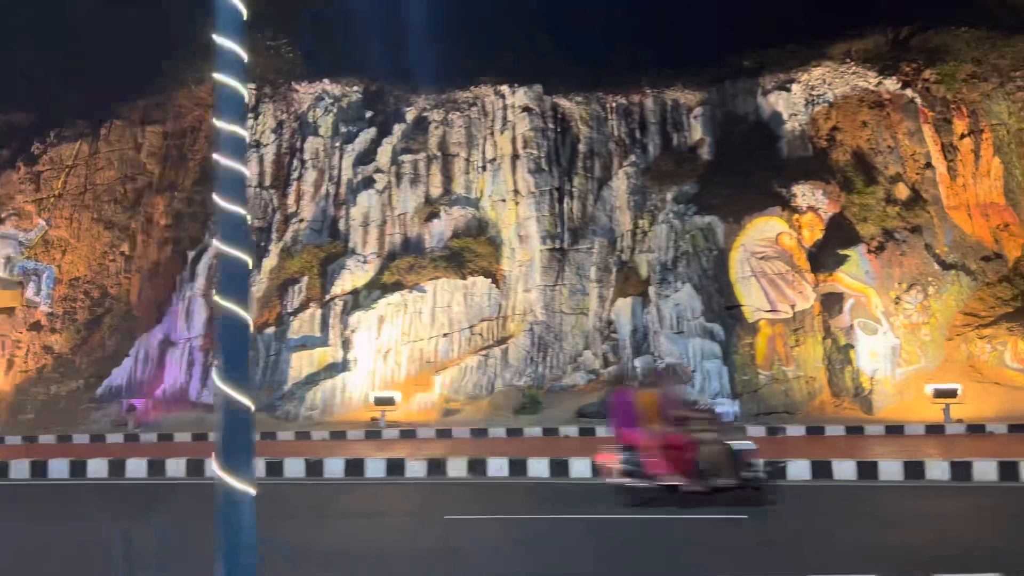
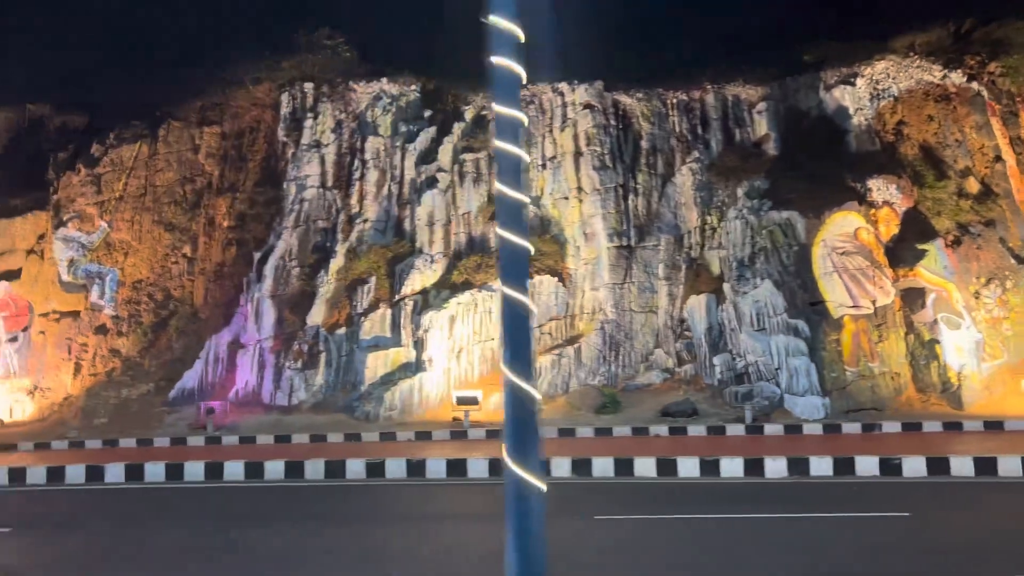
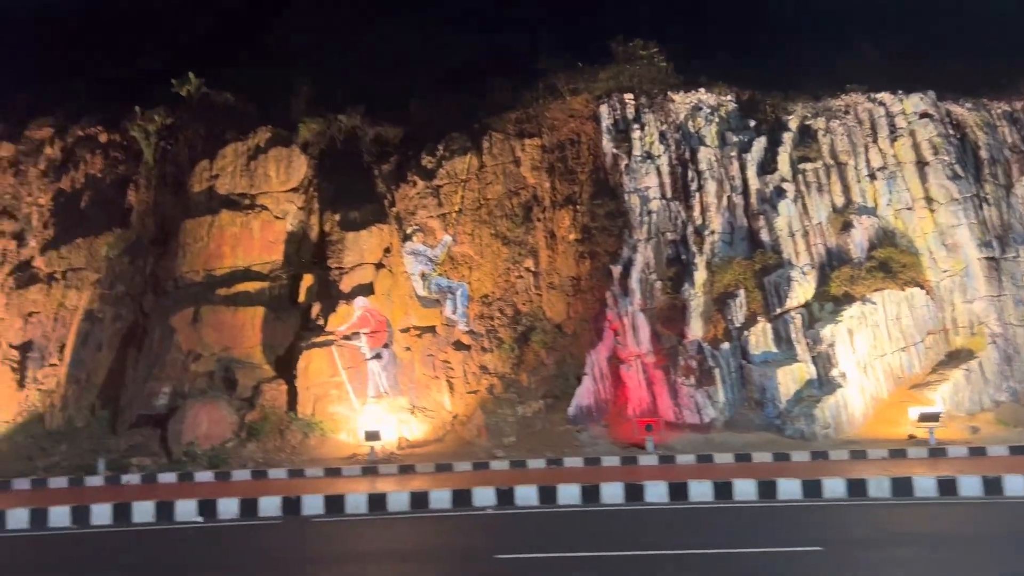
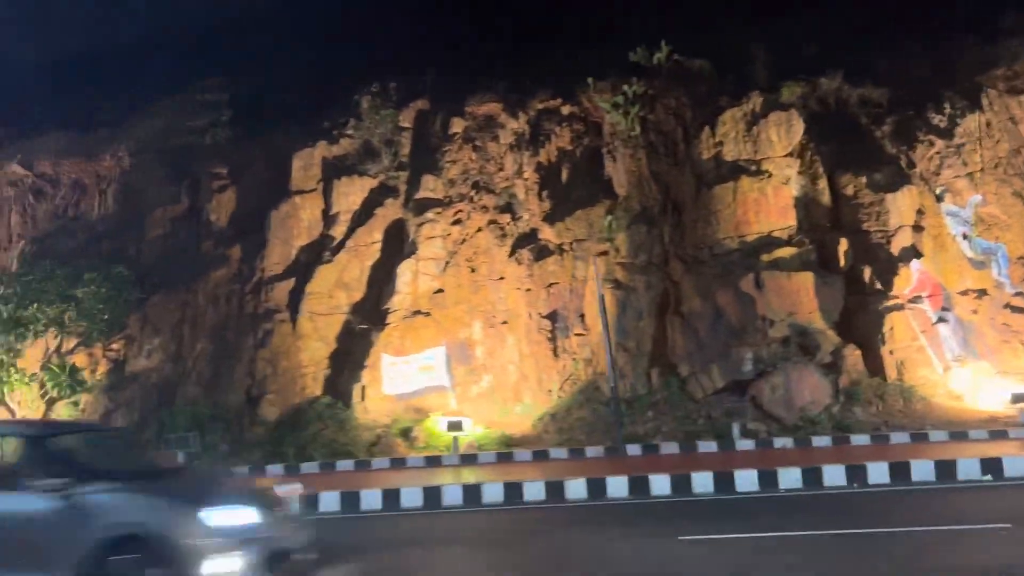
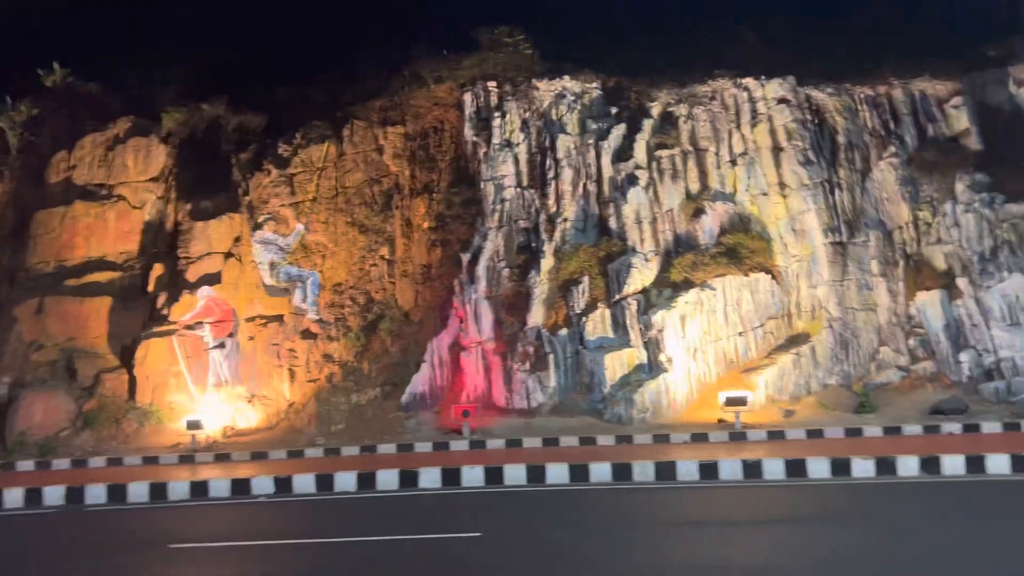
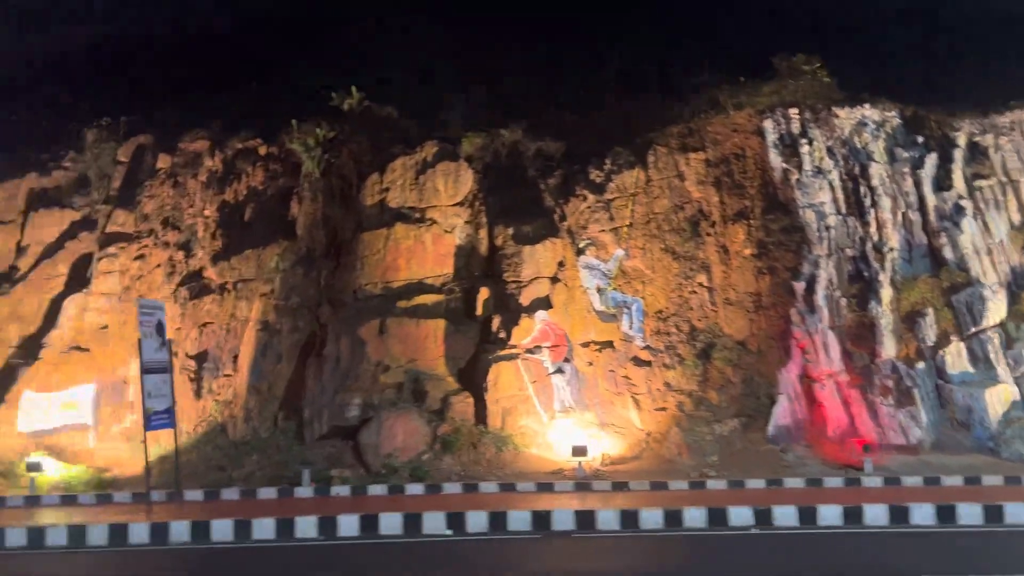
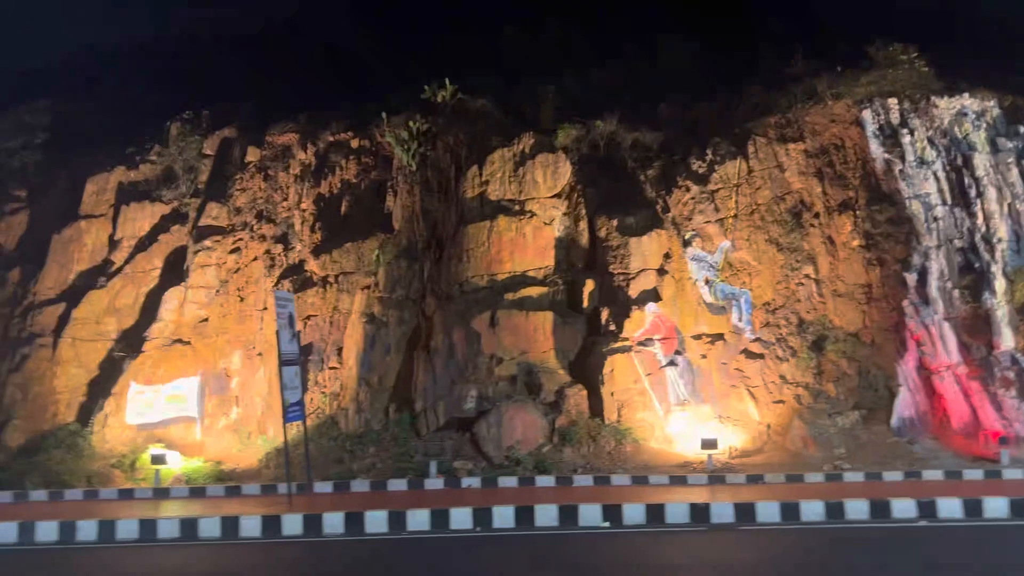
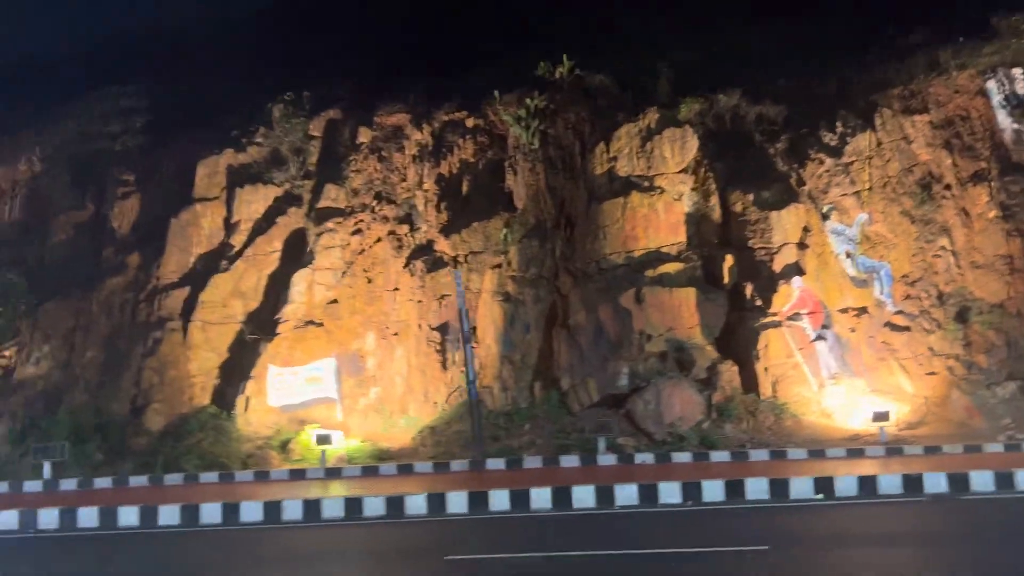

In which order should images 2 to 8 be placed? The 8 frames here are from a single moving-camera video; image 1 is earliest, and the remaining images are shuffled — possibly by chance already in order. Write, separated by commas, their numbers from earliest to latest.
2, 5, 3, 6, 7, 8, 4
